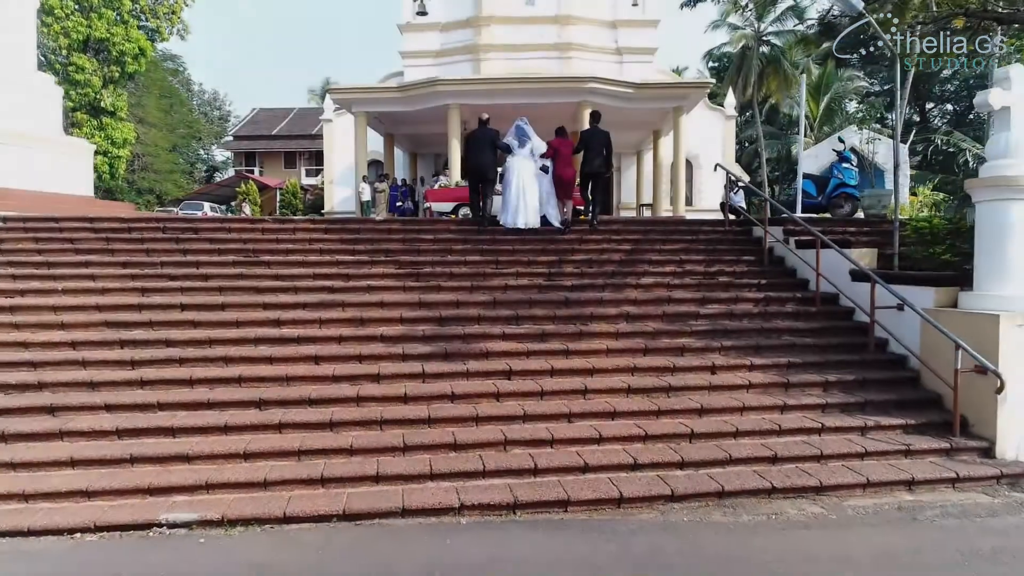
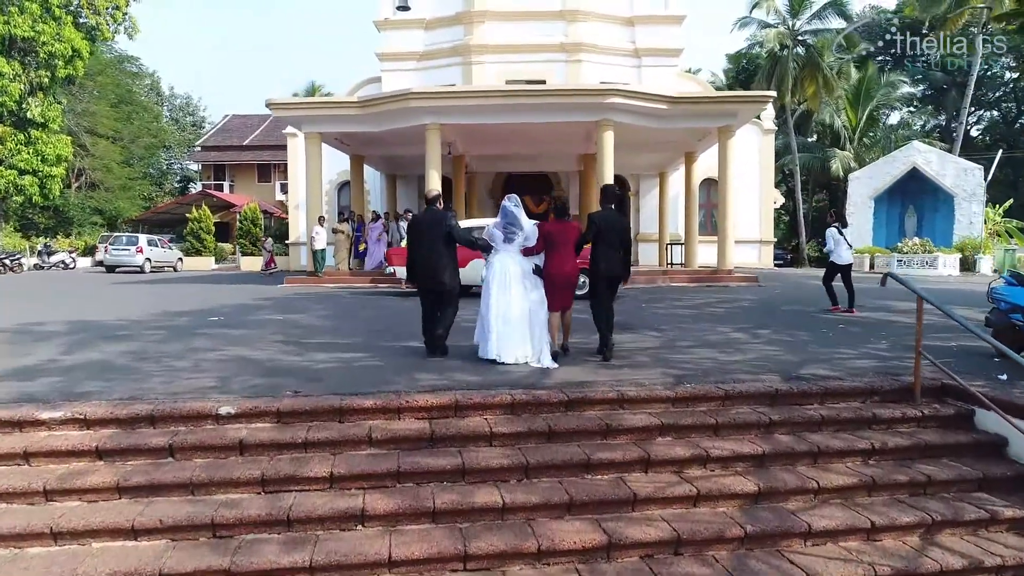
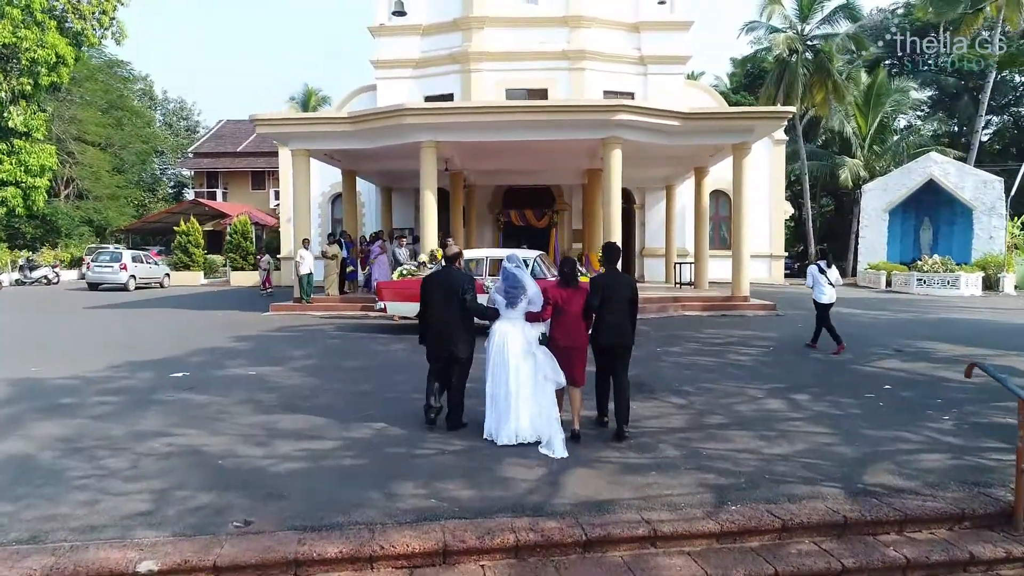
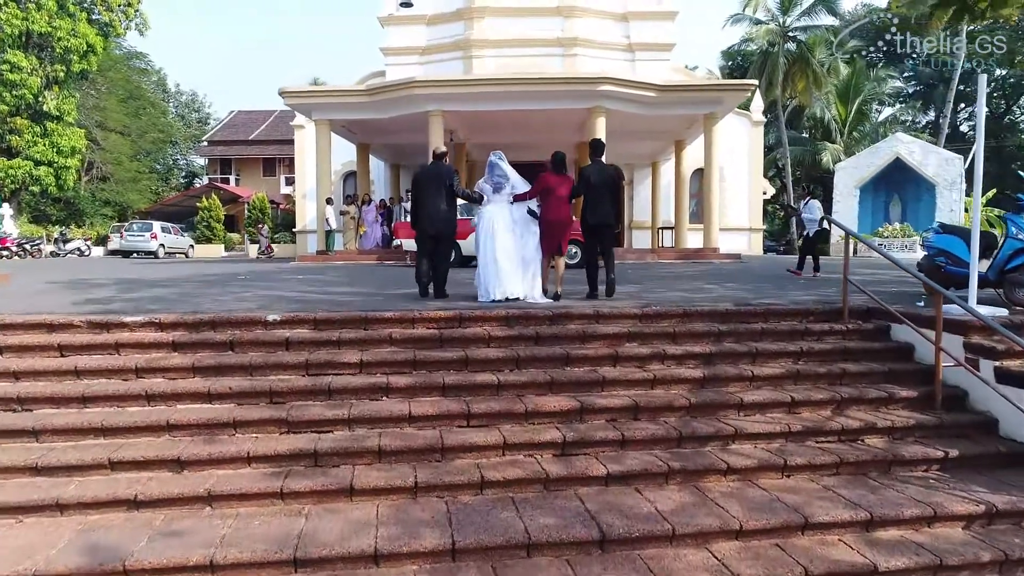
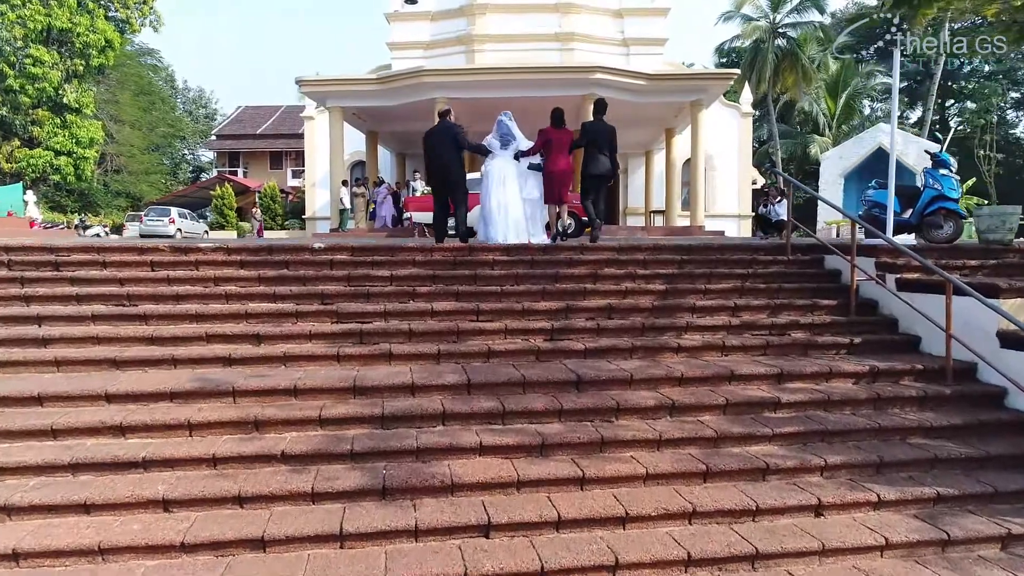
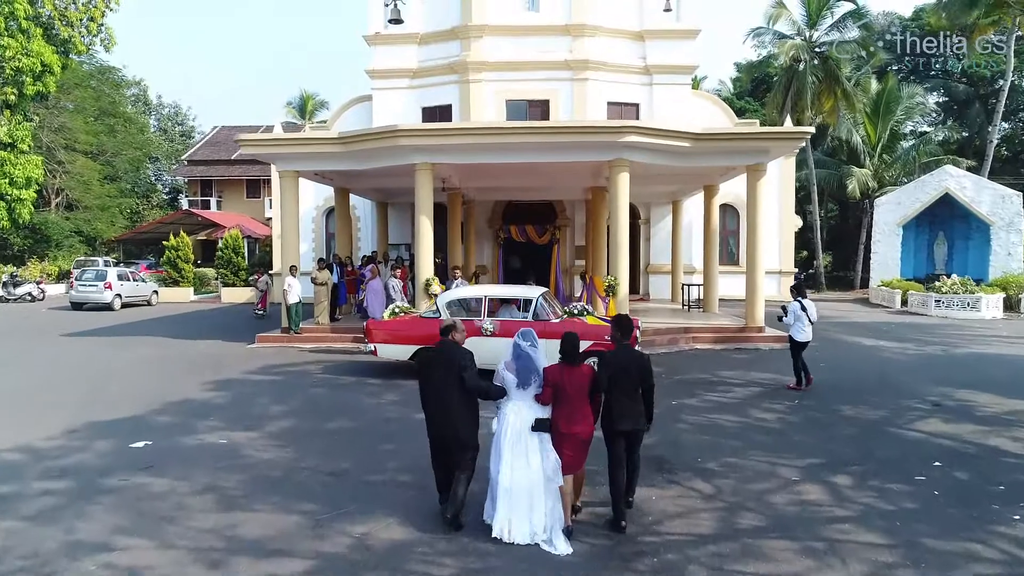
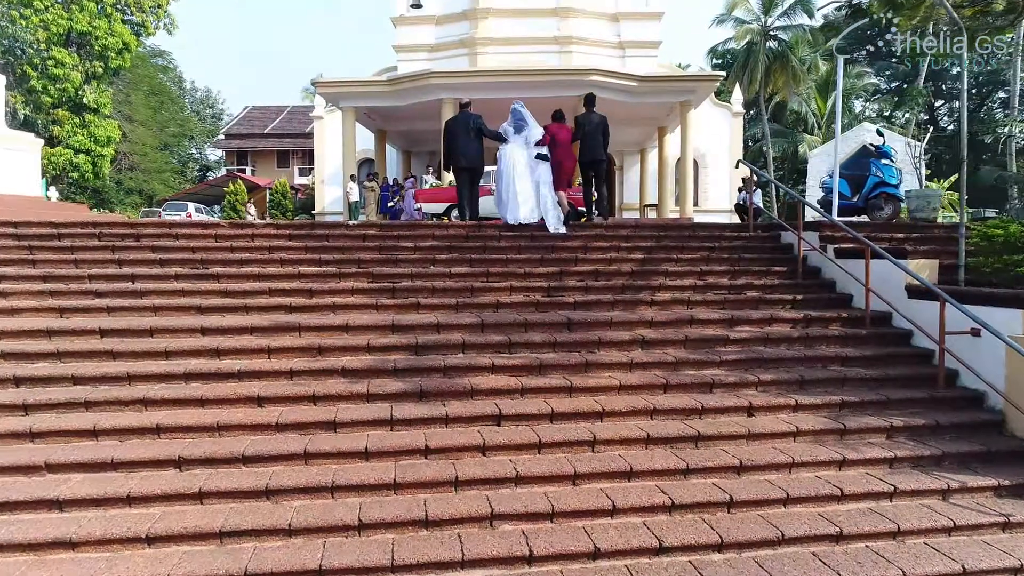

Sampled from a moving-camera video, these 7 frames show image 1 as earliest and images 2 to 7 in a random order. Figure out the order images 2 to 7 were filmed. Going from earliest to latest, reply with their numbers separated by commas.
7, 5, 4, 2, 3, 6
